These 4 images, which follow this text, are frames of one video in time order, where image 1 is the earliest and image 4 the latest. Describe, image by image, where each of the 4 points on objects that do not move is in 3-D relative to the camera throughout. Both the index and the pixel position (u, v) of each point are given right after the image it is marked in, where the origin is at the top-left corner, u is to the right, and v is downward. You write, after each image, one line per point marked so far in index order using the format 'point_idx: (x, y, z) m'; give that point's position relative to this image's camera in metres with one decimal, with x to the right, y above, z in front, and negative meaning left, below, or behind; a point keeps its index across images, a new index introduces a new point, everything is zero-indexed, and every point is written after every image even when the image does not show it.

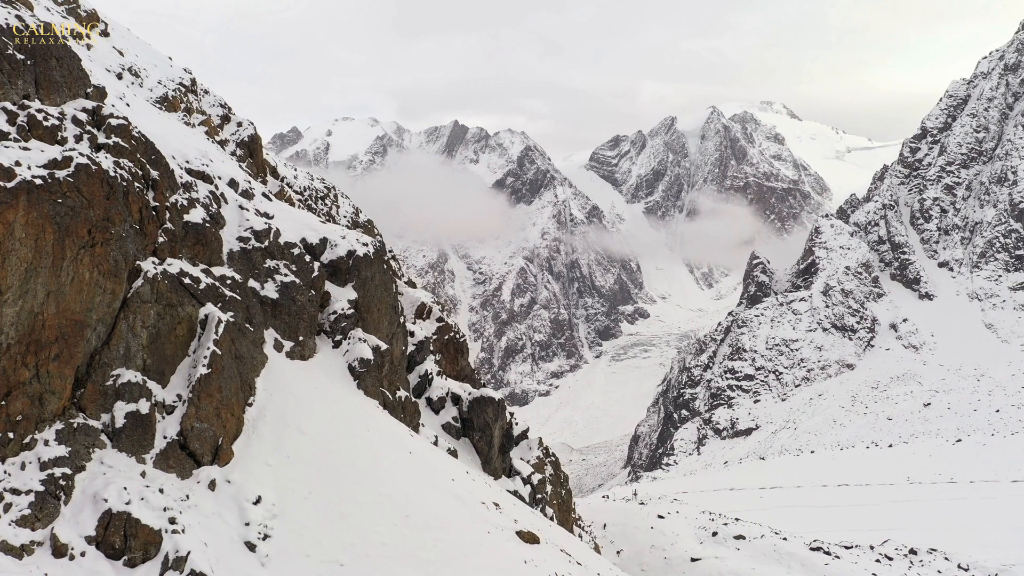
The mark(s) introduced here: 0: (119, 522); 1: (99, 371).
0: (-10.9, -6.5, +16.9) m
1: (-13.0, -2.6, +19.3) m
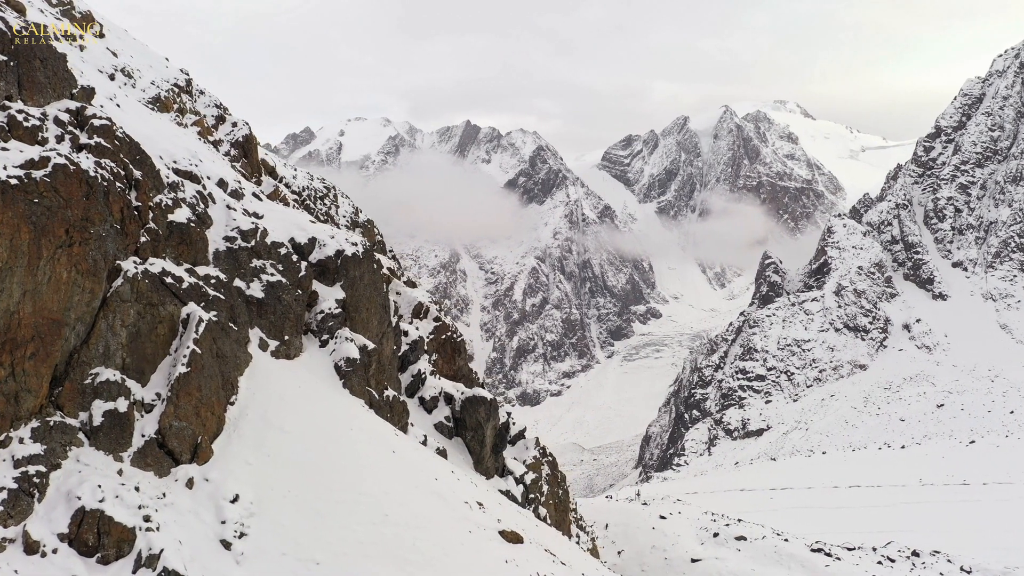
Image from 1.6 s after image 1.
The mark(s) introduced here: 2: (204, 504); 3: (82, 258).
0: (-11.7, -6.4, +17.1) m
1: (-13.8, -2.6, +19.4) m
2: (-9.9, -6.9, +19.7) m
3: (-14.0, +1.0, +20.0) m
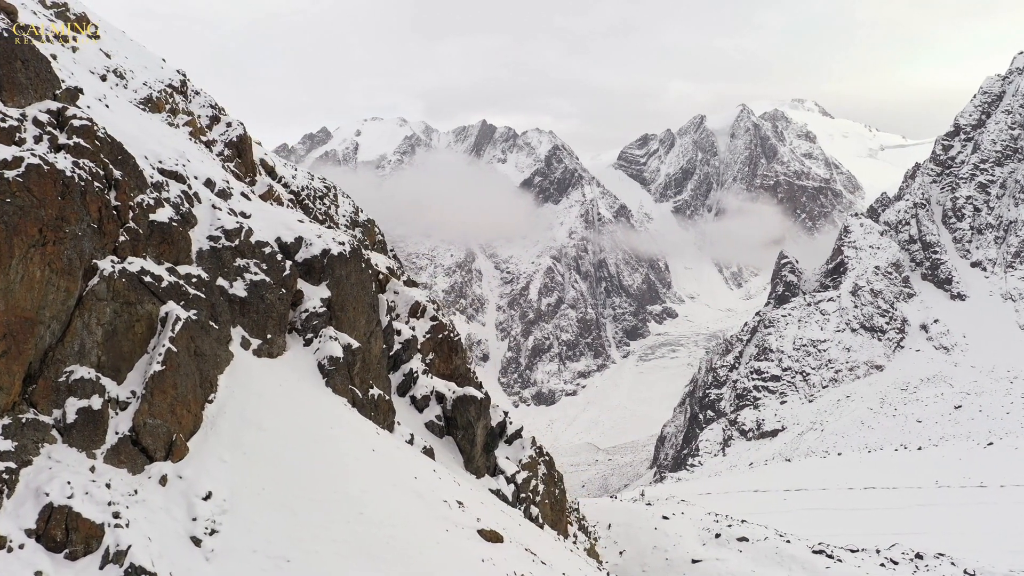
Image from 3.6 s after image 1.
0: (-12.7, -6.4, +17.3) m
1: (-14.8, -2.6, +19.7) m
2: (-10.9, -6.9, +19.8) m
3: (-15.0, +1.0, +20.2) m
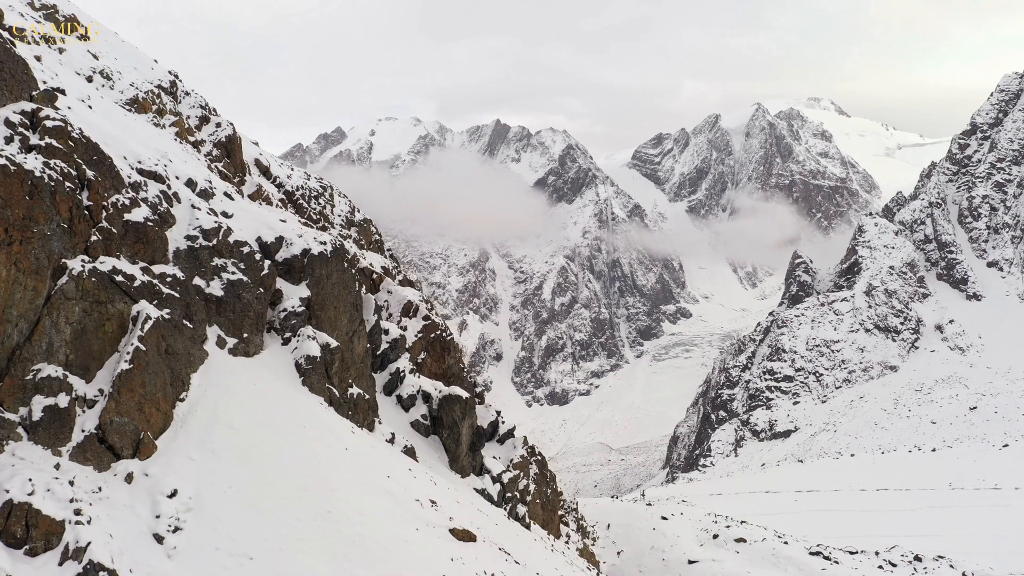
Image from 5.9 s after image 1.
0: (-14.0, -6.4, +17.5) m
1: (-16.0, -2.5, +19.9) m
2: (-12.1, -6.9, +20.0) m
3: (-16.2, +1.0, +20.4) m
